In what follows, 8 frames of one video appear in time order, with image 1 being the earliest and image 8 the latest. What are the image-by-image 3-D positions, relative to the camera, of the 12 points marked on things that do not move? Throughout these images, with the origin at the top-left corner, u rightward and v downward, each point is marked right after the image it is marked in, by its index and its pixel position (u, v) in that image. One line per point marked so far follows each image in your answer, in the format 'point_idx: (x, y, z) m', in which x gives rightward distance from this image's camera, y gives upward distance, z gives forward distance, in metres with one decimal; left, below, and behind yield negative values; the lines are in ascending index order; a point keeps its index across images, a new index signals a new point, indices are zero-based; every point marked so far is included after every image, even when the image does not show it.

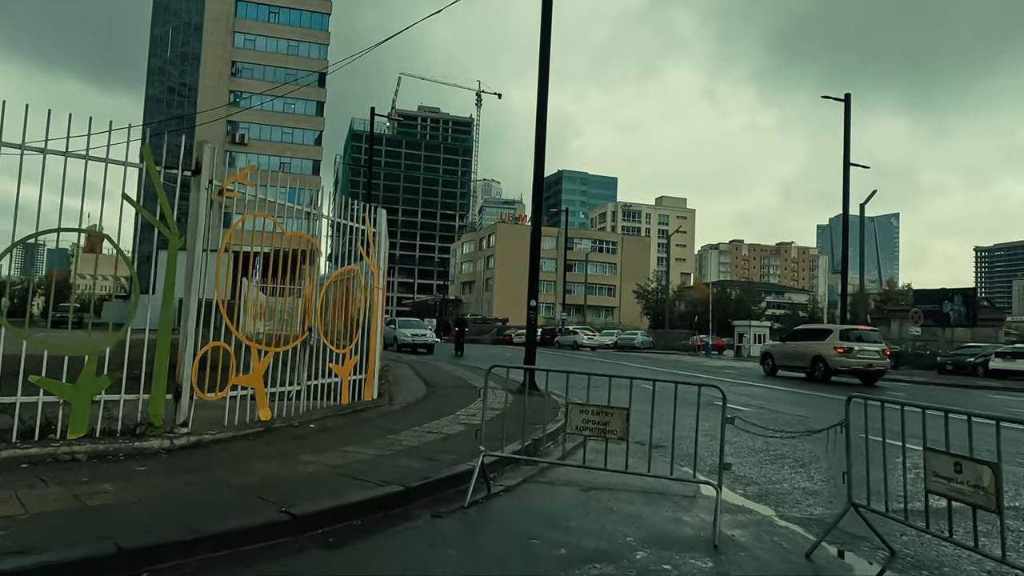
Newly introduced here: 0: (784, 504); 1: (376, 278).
0: (+2.7, -2.1, +6.5) m
1: (-2.4, +0.2, +11.7) m
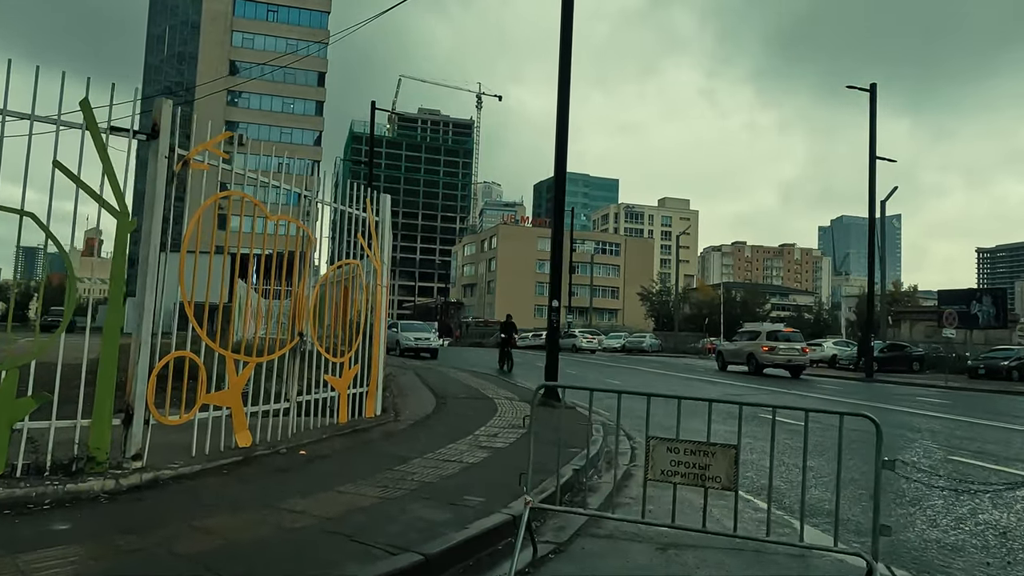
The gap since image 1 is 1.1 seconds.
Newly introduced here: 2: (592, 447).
0: (+3.1, -2.1, +4.9) m
1: (-2.0, +0.2, +10.1) m
2: (+1.0, -2.0, +8.3) m
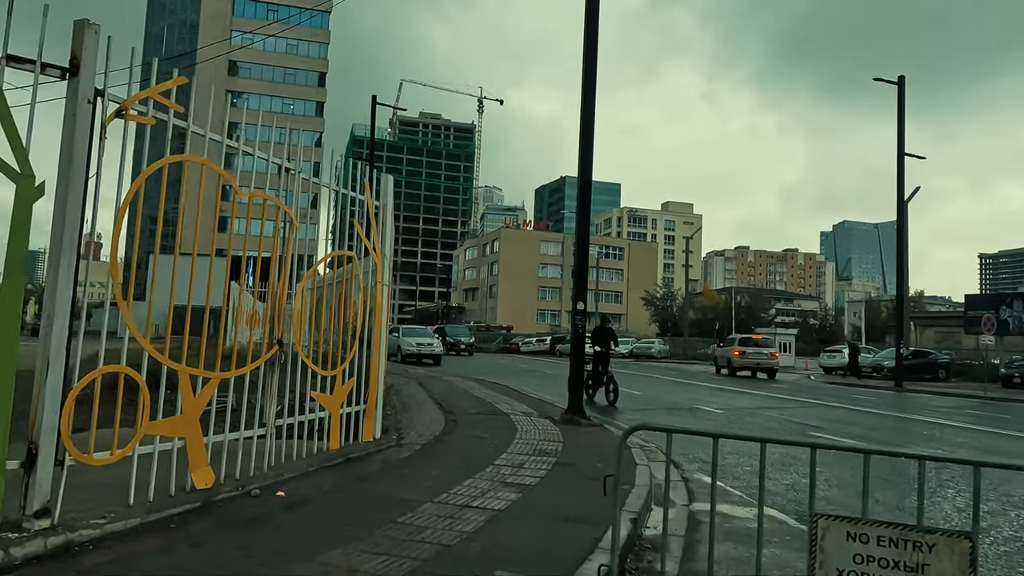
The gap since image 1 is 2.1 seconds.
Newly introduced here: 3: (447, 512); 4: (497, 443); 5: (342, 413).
0: (+3.4, -2.0, +3.2) m
1: (-1.7, +0.2, +8.5) m
2: (+1.3, -2.0, +6.6) m
3: (-0.5, -1.8, +5.3) m
4: (-0.2, -2.0, +8.5) m
5: (-2.0, -1.5, +7.8) m
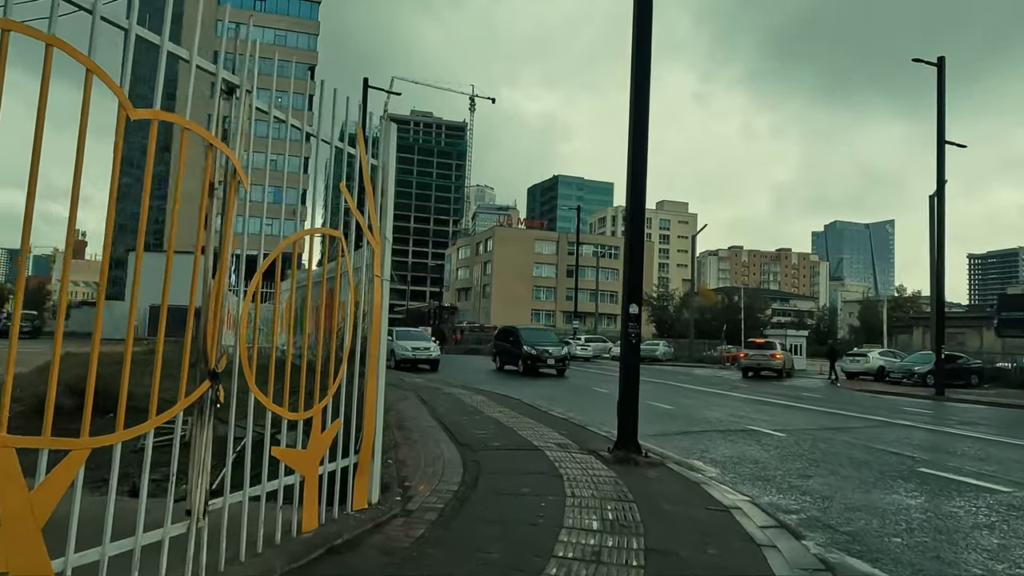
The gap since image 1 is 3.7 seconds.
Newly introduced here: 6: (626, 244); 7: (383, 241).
0: (+4.0, -2.0, +0.8) m
1: (-1.2, +0.2, +6.0) m
2: (+1.8, -1.9, +4.1) m
3: (0.0, -1.8, +2.8) m
4: (+0.3, -2.0, +6.0) m
5: (-1.5, -1.4, +5.2) m
6: (+1.6, +0.5, +9.1) m
7: (-1.2, +0.4, +6.1) m
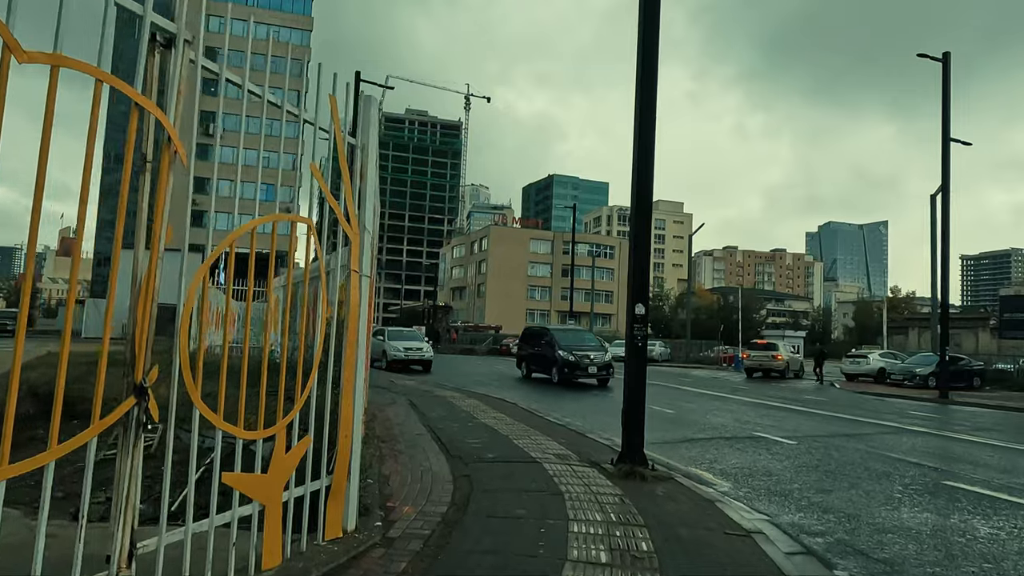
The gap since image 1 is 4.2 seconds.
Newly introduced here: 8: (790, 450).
0: (+4.0, -2.0, +0.1) m
1: (-1.3, +0.3, +5.3) m
2: (+1.8, -1.9, +3.5) m
3: (0.0, -1.7, +2.1) m
4: (+0.3, -2.0, +5.3) m
5: (-1.5, -1.4, +4.5) m
6: (+1.5, +0.6, +8.4) m
7: (-1.2, +0.5, +5.4) m
8: (+4.5, -2.7, +10.6) m
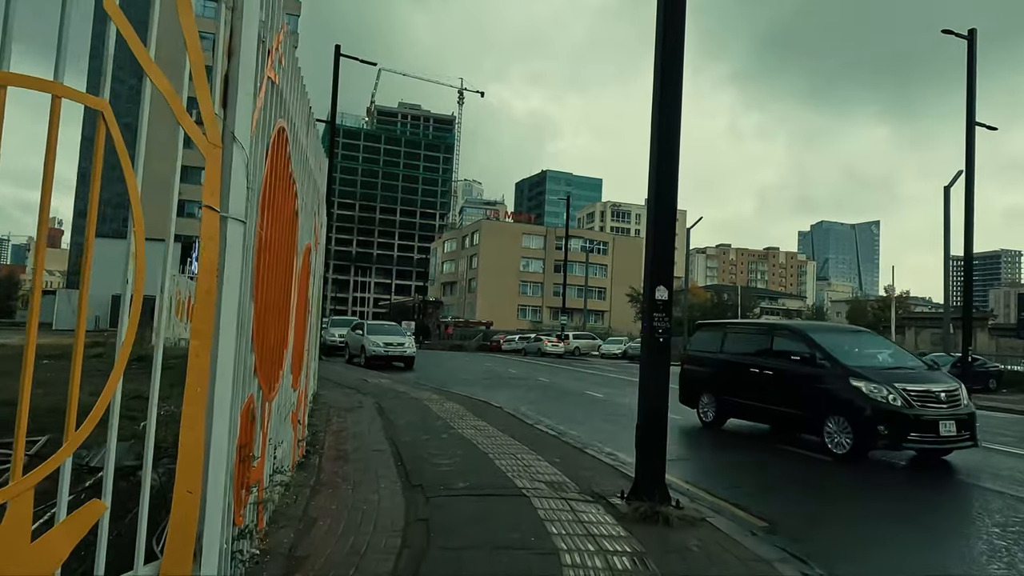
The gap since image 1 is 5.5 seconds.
0: (+3.9, -1.8, -1.9) m
1: (-1.4, +0.5, +3.2) m
2: (+1.7, -1.7, +1.5) m
3: (-0.1, -1.6, 0.0) m
4: (+0.1, -1.7, +3.2) m
5: (-1.7, -1.2, +2.5) m
6: (+1.4, +0.8, +6.4) m
7: (-1.4, +0.7, +3.3) m
8: (+4.3, -2.5, +8.7) m
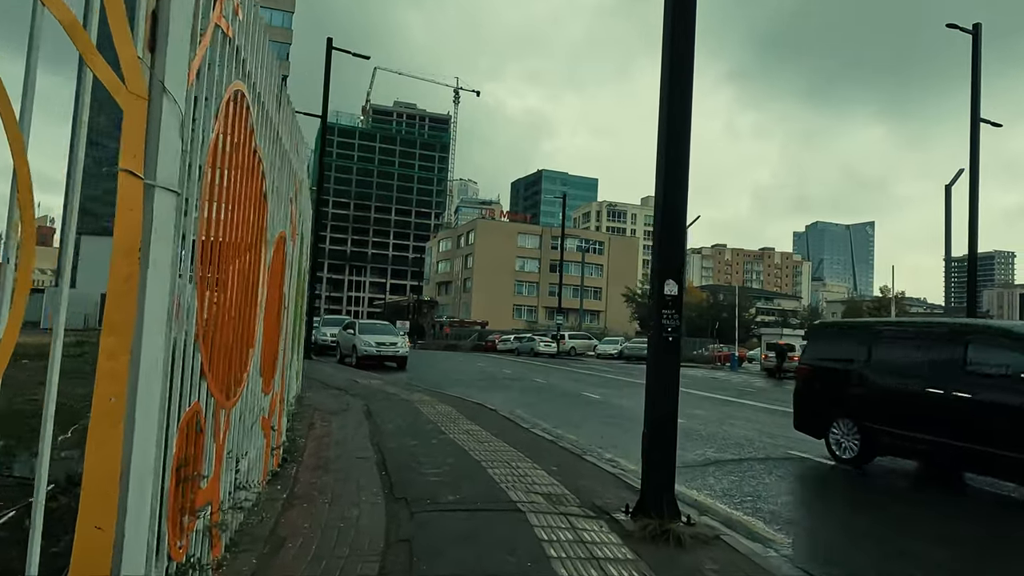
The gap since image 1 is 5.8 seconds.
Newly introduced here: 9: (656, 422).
0: (+3.9, -1.8, -2.4) m
1: (-1.4, +0.6, +2.7) m
2: (+1.7, -1.7, +0.9) m
3: (-0.1, -1.5, -0.5) m
4: (+0.1, -1.7, +2.7) m
5: (-1.7, -1.1, +1.9) m
6: (+1.3, +0.8, +5.8) m
7: (-1.4, +0.7, +2.8) m
8: (+4.2, -2.4, +8.2) m
9: (+1.2, -1.1, +5.5) m
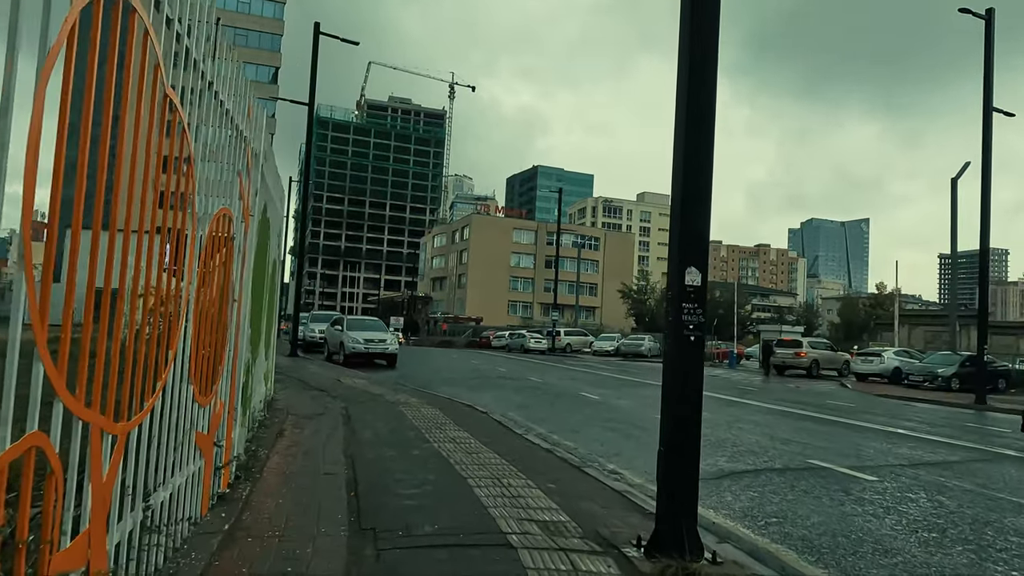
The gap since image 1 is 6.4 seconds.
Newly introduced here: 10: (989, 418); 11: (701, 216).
0: (+3.8, -1.8, -3.3) m
1: (-1.5, +0.6, +1.7) m
2: (+1.6, -1.6, 0.0) m
3: (-0.2, -1.5, -1.5) m
4: (0.0, -1.6, +1.7) m
5: (-1.8, -1.1, +0.9) m
6: (+1.2, +0.9, +4.9) m
7: (-1.5, +0.8, +1.8) m
8: (+4.1, -2.3, +7.2) m
9: (+1.2, -1.0, +4.6) m
10: (+14.2, -3.8, +19.0) m
11: (+1.4, +0.6, +4.8) m
